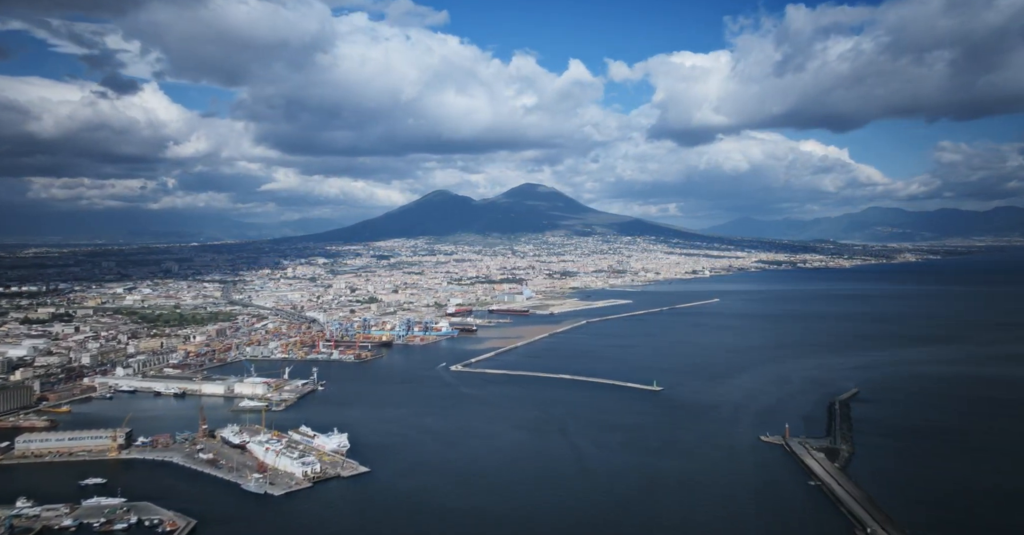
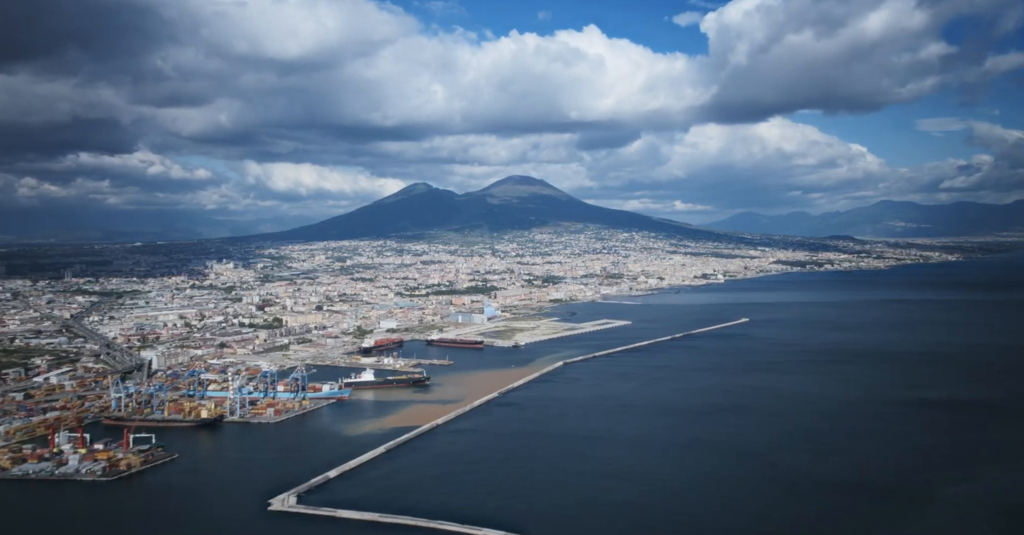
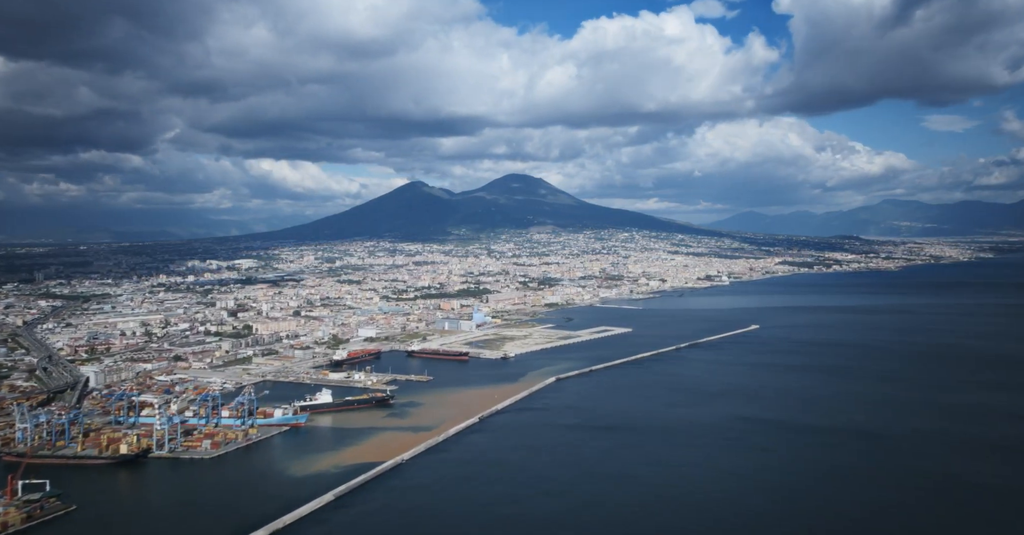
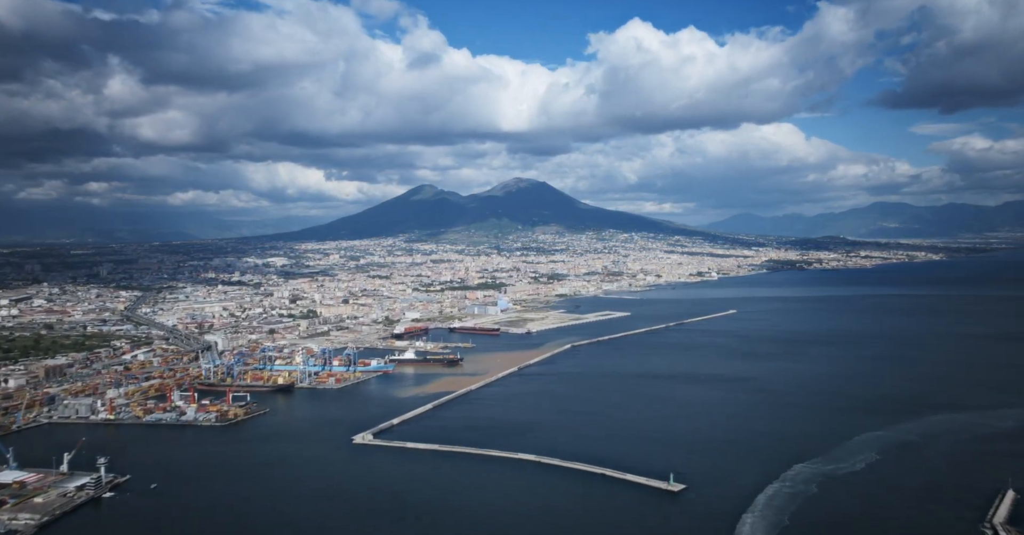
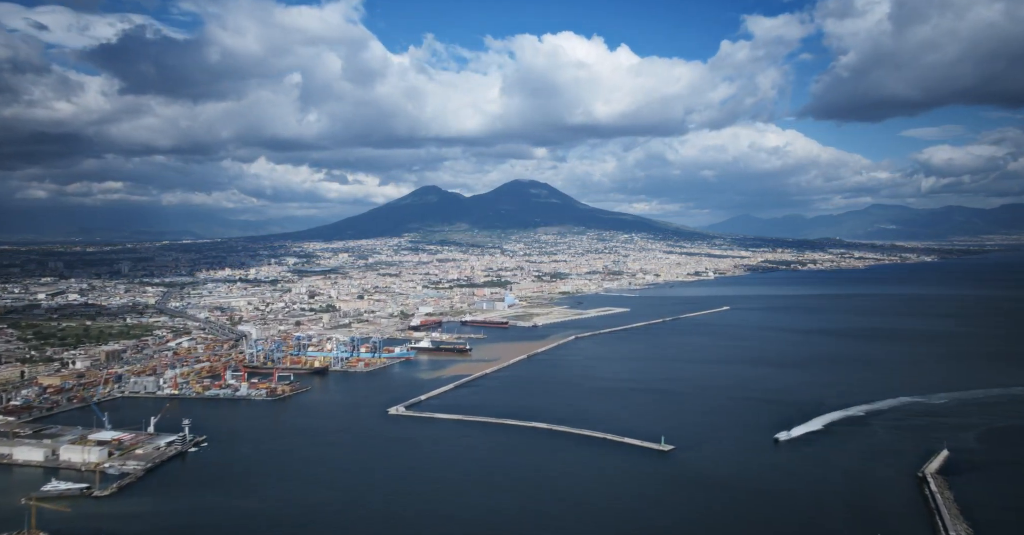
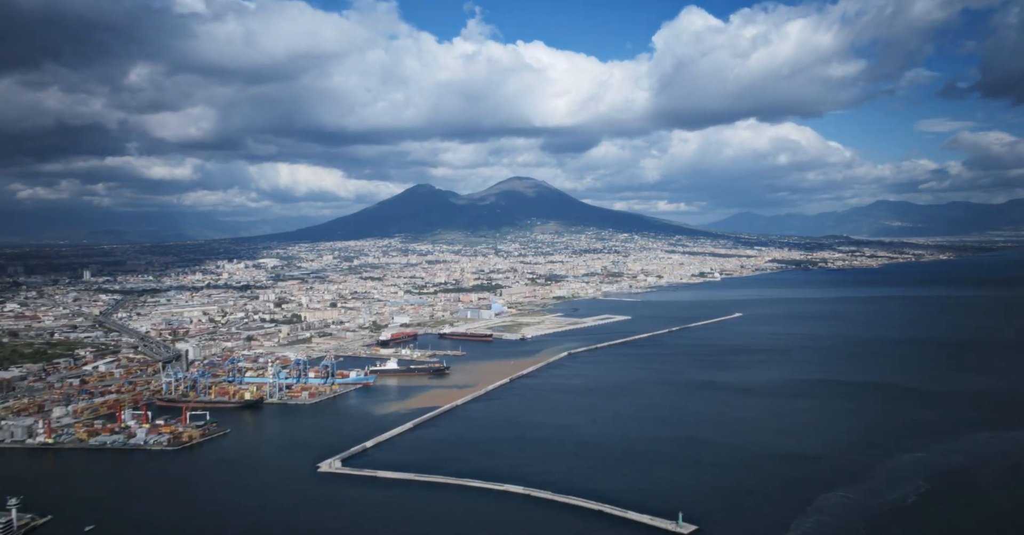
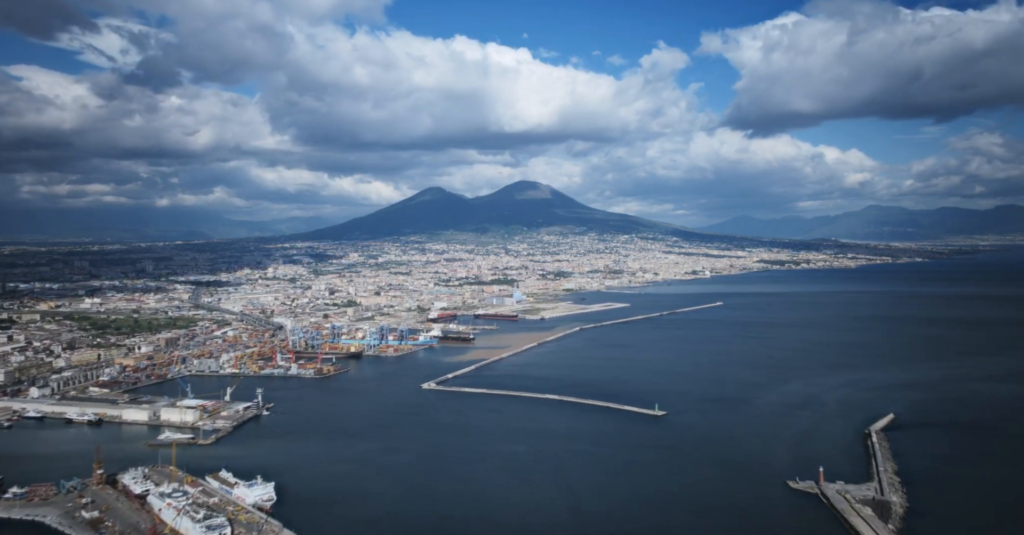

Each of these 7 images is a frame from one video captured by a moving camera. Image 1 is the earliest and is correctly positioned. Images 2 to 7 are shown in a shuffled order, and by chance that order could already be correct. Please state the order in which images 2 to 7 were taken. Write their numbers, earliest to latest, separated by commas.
7, 5, 4, 6, 2, 3
